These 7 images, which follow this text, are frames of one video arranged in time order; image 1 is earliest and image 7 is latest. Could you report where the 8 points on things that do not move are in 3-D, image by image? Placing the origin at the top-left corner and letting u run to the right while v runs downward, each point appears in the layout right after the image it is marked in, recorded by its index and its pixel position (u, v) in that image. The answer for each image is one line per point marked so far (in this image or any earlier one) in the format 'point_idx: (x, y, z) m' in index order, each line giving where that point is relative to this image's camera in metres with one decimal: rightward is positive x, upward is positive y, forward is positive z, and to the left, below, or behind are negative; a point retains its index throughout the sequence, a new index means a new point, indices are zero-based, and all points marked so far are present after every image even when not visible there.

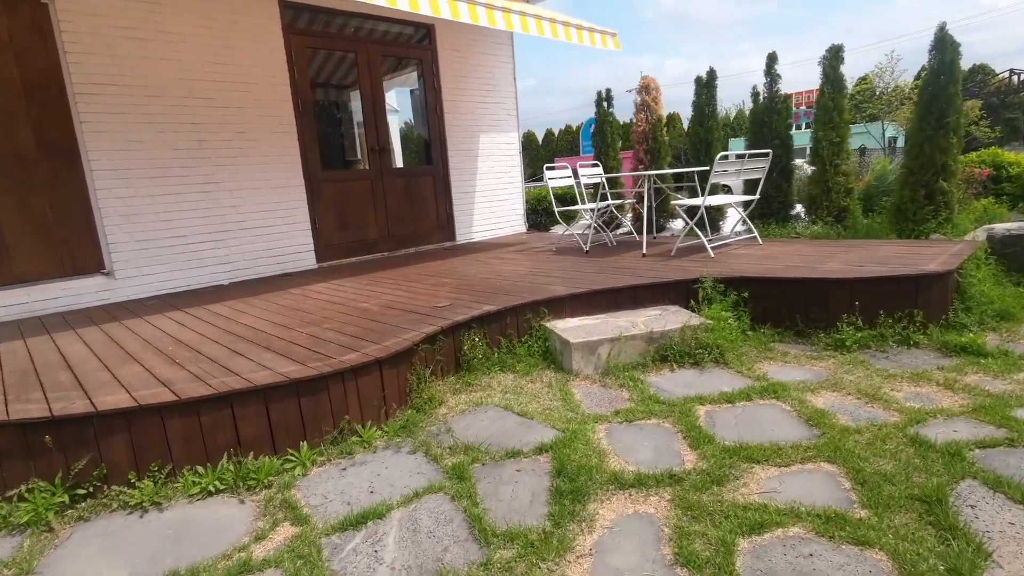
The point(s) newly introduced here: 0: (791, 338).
0: (+1.7, -0.3, +3.4) m
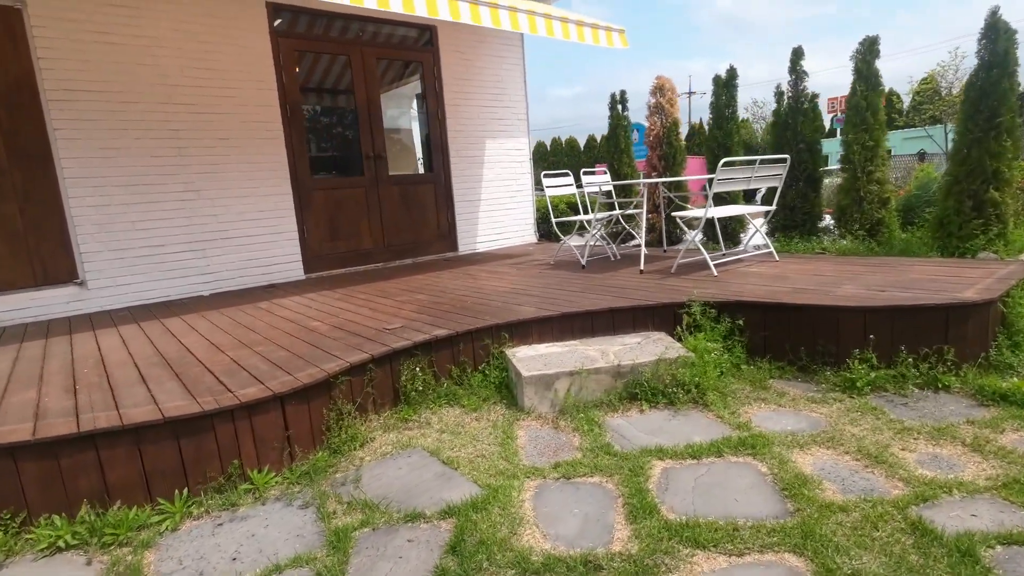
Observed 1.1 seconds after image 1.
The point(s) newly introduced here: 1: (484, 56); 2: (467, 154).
0: (+1.4, -0.4, +2.9) m
1: (-0.3, +2.6, +6.4) m
2: (-0.5, +1.5, +6.4) m
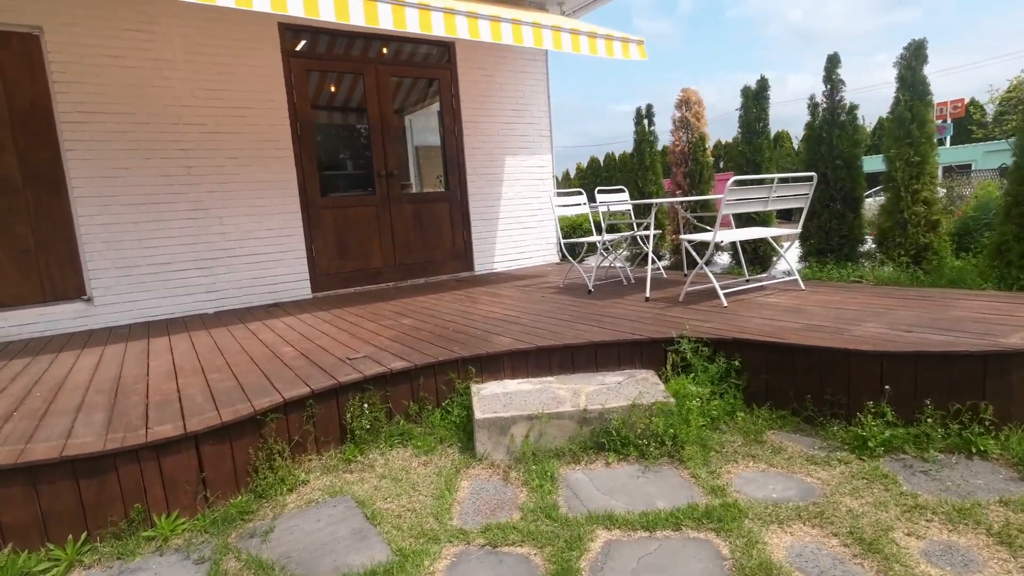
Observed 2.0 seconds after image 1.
0: (+1.3, -0.6, +2.5) m
1: (-0.1, +2.4, +6.2) m
2: (-0.3, +1.3, +6.2) m
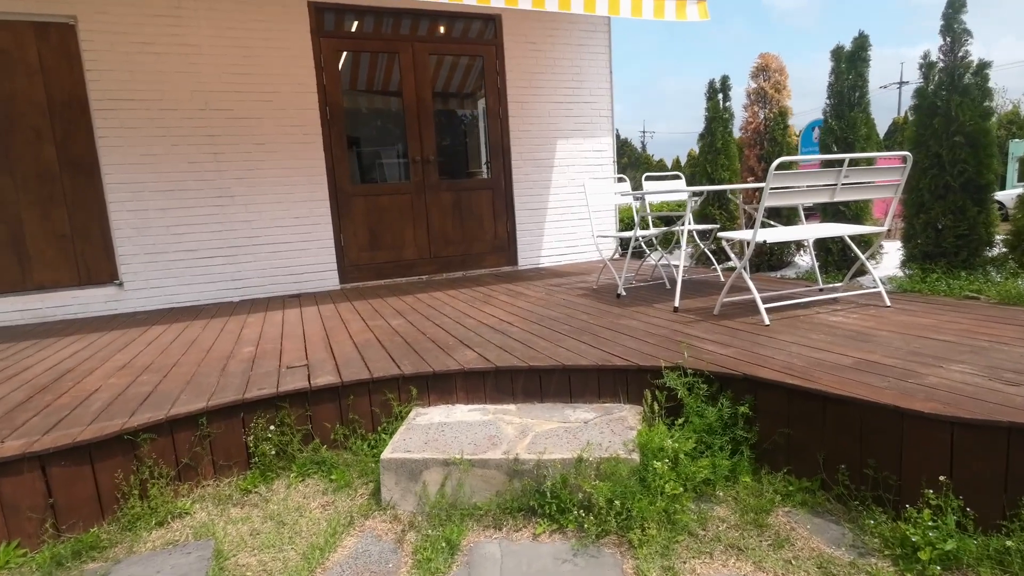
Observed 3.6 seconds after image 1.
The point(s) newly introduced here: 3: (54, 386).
0: (+1.0, -0.7, +1.8) m
1: (+0.5, +2.4, +5.6) m
2: (+0.2, +1.3, +5.7) m
3: (-2.0, -0.4, +2.5) m
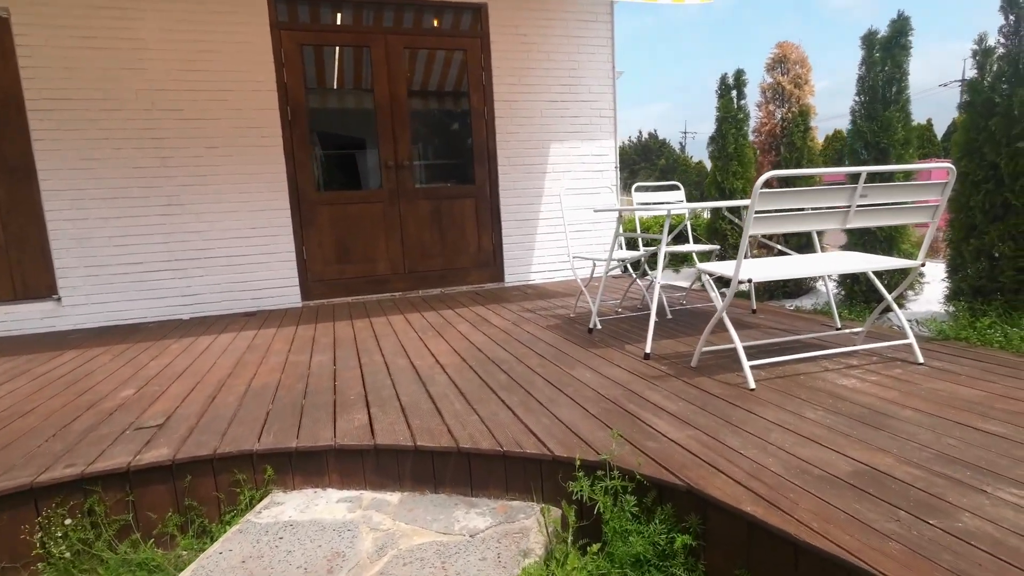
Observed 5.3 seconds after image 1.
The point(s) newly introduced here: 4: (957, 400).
0: (+0.6, -0.9, +1.2) m
1: (+0.4, +2.3, +5.0) m
2: (+0.1, +1.1, +5.1) m
3: (-2.4, -0.6, +2.0) m
4: (+1.5, -0.4, +1.9) m
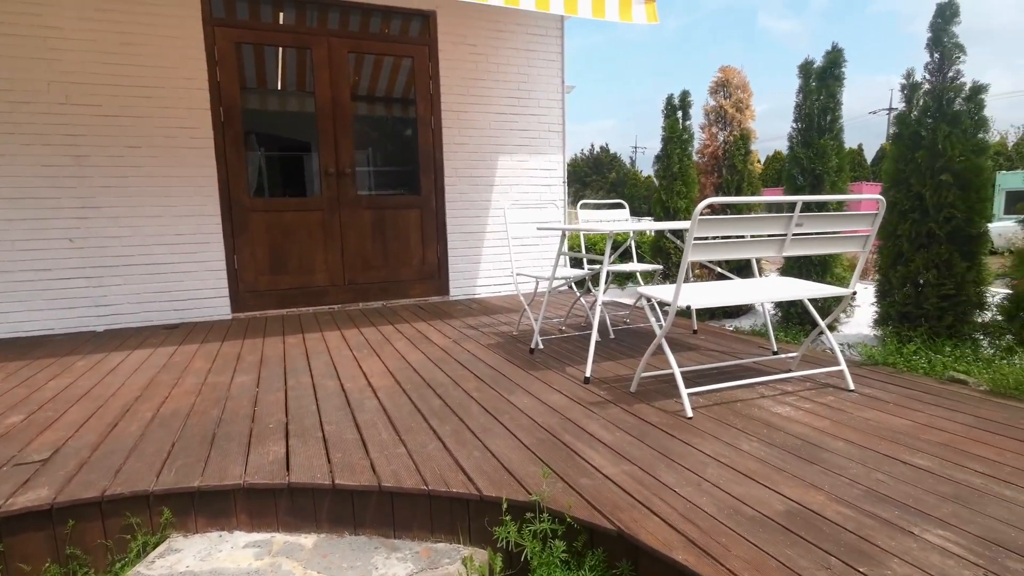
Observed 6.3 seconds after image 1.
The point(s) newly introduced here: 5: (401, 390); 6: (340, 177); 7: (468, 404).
0: (+0.4, -1.0, +1.1) m
1: (-0.1, +2.1, +5.0) m
2: (-0.4, +1.0, +5.0) m
3: (-2.6, -0.6, +1.7) m
4: (+1.3, -0.5, +1.9) m
5: (-0.5, -0.4, +2.5) m
6: (-1.4, +0.9, +4.5) m
7: (-0.2, -0.5, +2.3) m
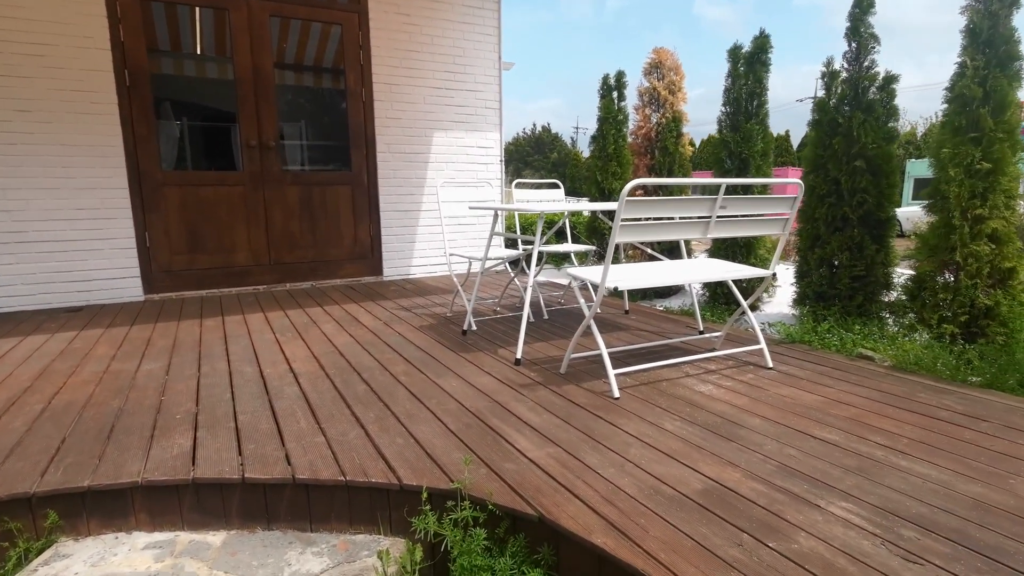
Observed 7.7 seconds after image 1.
0: (+0.2, -0.9, +1.1) m
1: (-0.6, +2.3, +4.8) m
2: (-0.9, +1.2, +4.8) m
3: (-2.8, -0.6, +1.4) m
4: (+1.0, -0.4, +2.0) m
5: (-0.8, -0.4, +2.4) m
6: (-1.9, +1.0, +4.3) m
7: (-0.5, -0.4, +2.2) m
